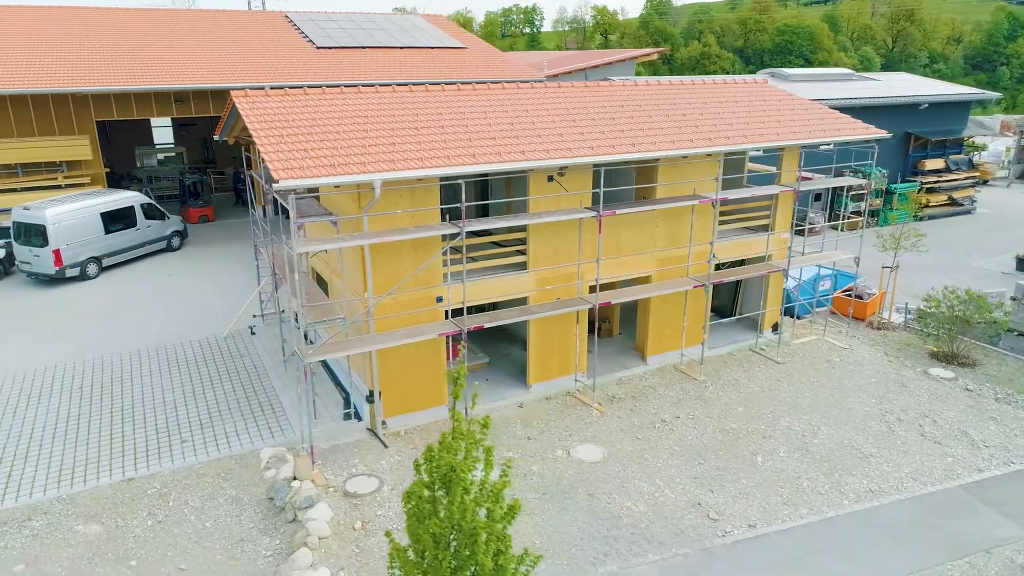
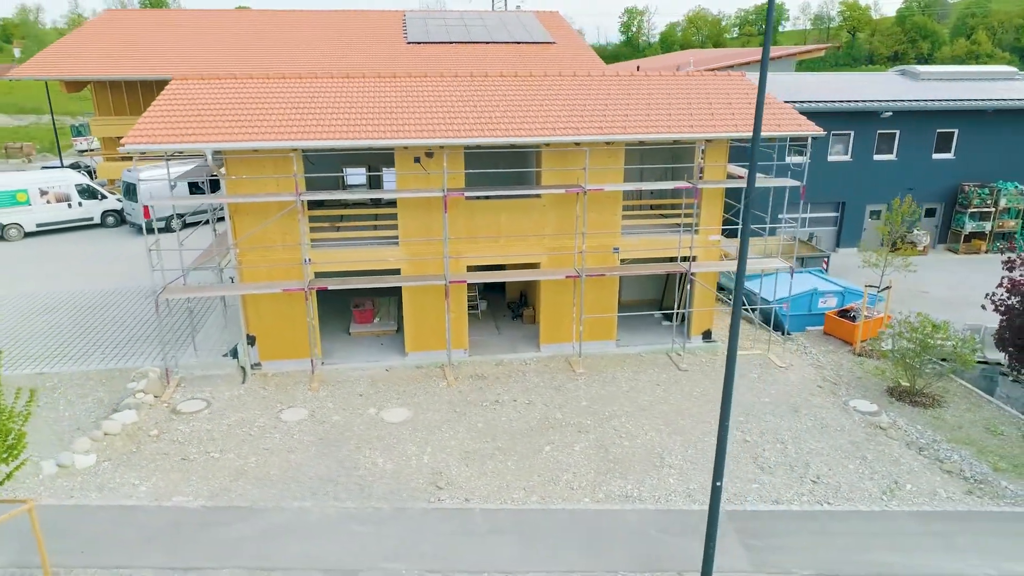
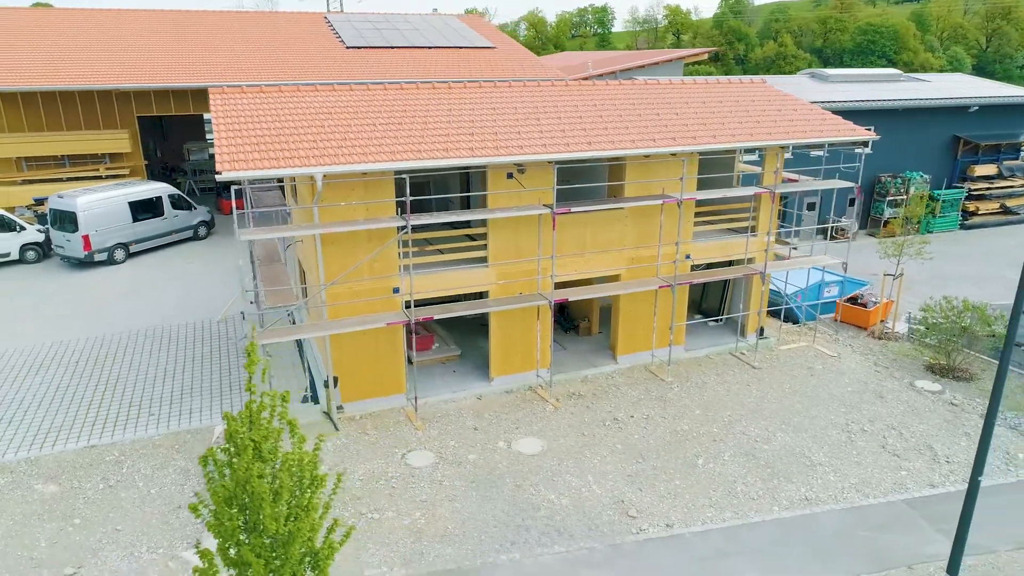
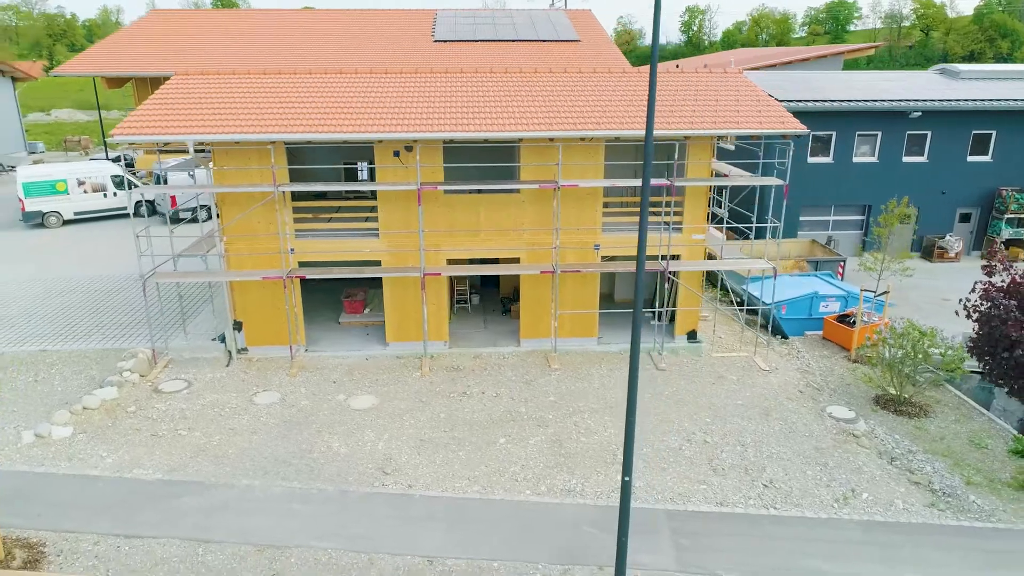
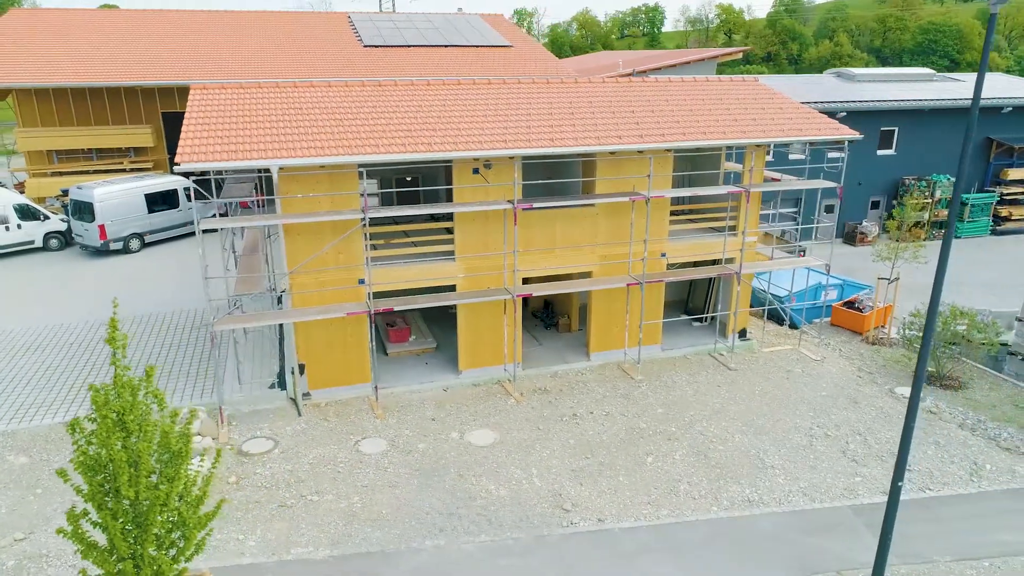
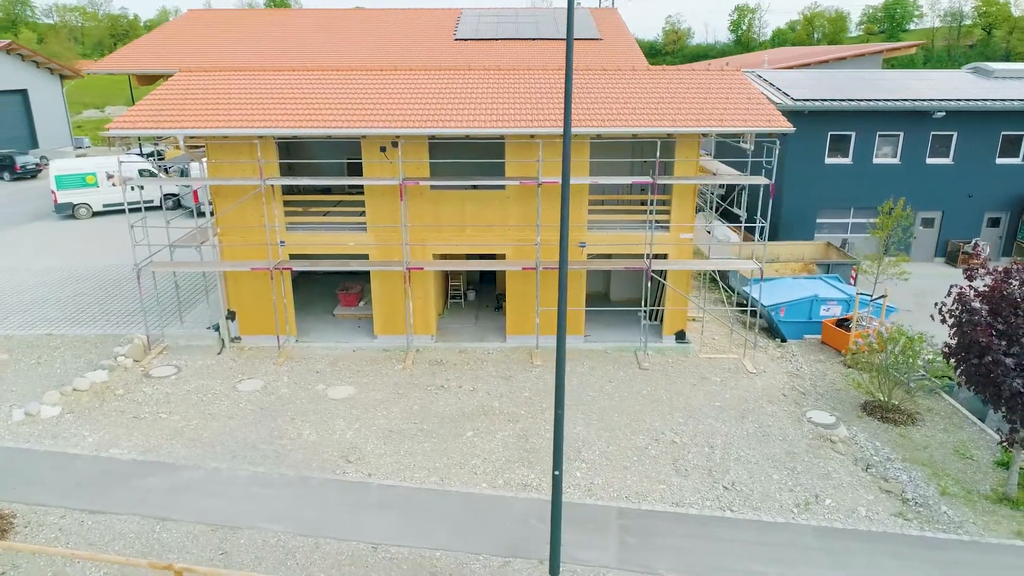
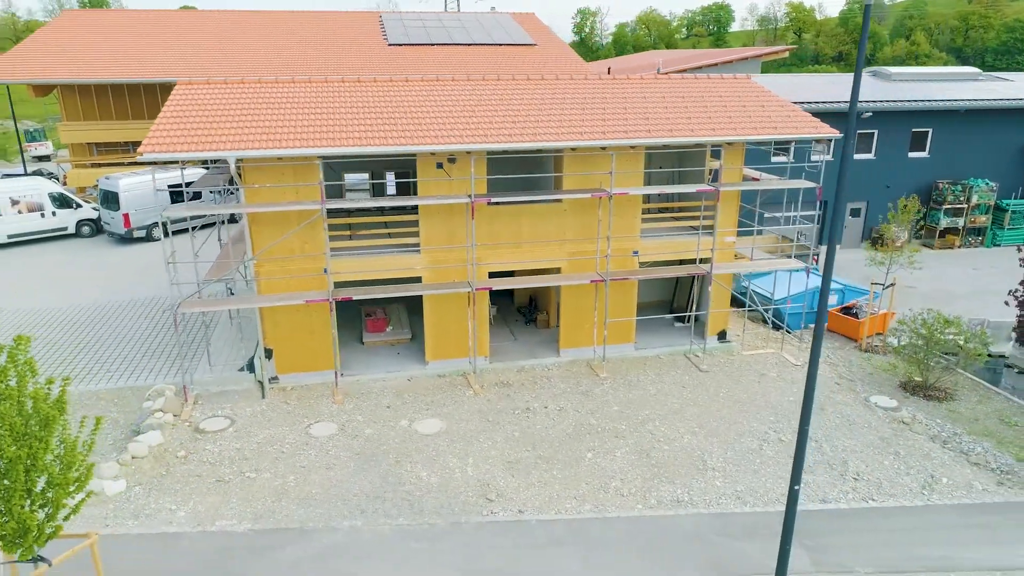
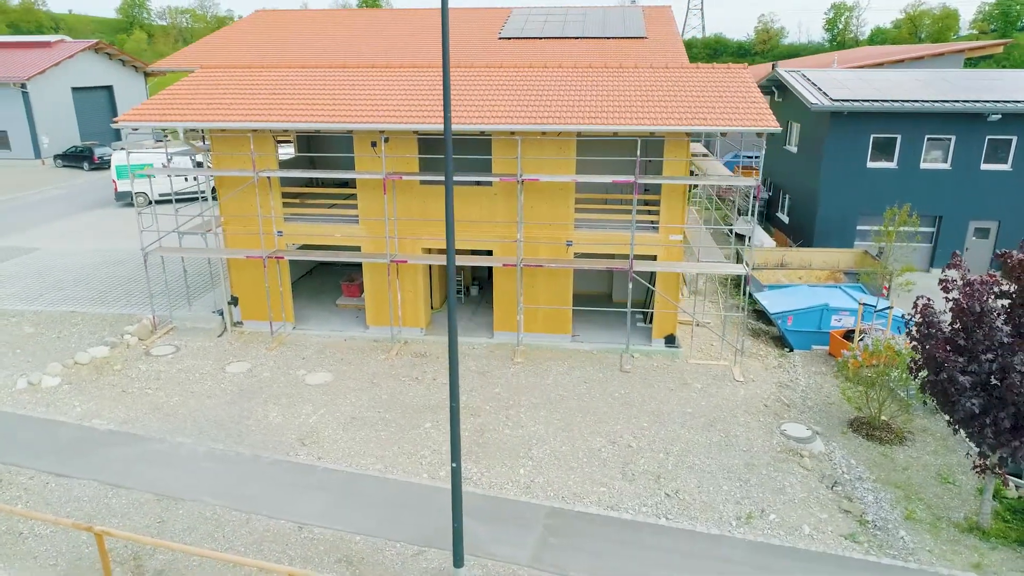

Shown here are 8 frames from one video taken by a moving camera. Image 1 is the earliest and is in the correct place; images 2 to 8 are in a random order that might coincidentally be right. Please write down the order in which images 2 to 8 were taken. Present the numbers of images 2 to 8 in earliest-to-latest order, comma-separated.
3, 5, 7, 2, 4, 6, 8
